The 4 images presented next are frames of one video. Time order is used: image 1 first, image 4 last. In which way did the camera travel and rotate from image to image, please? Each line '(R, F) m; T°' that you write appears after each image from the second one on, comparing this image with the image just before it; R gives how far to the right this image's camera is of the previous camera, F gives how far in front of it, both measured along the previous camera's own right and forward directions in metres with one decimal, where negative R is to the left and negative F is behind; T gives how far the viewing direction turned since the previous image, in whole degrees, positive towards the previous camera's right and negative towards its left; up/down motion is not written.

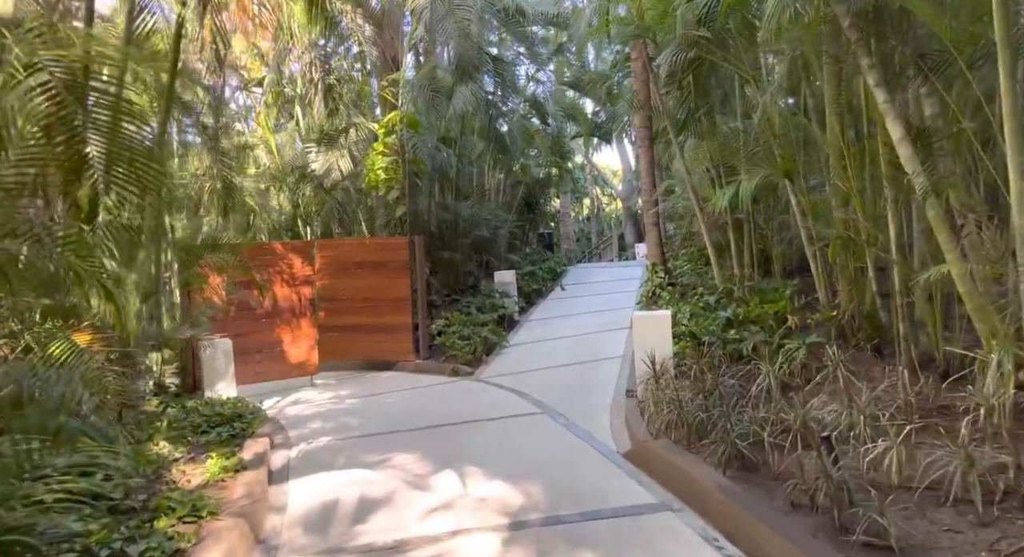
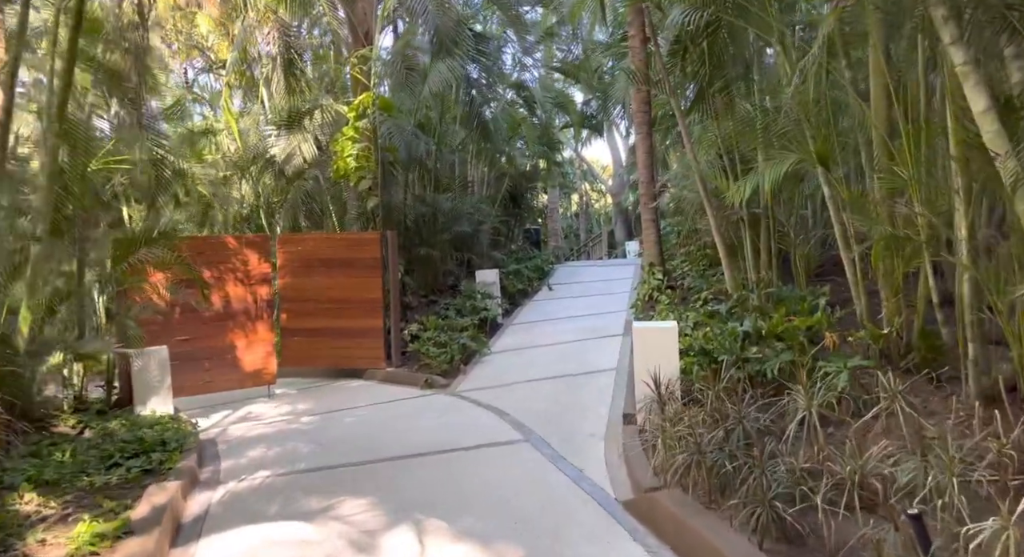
(+0.1, +0.7) m; +1°
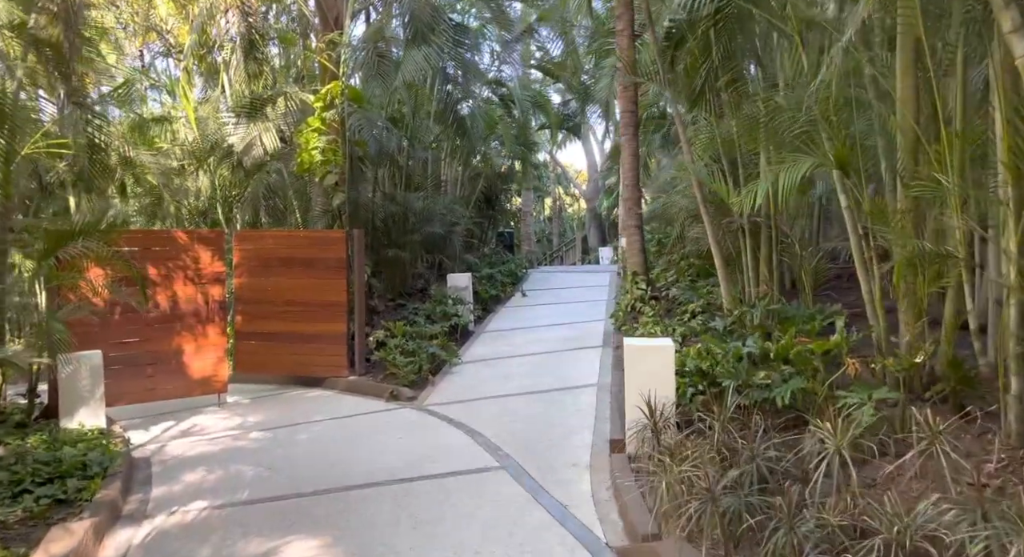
(0.0, +0.4) m; +3°
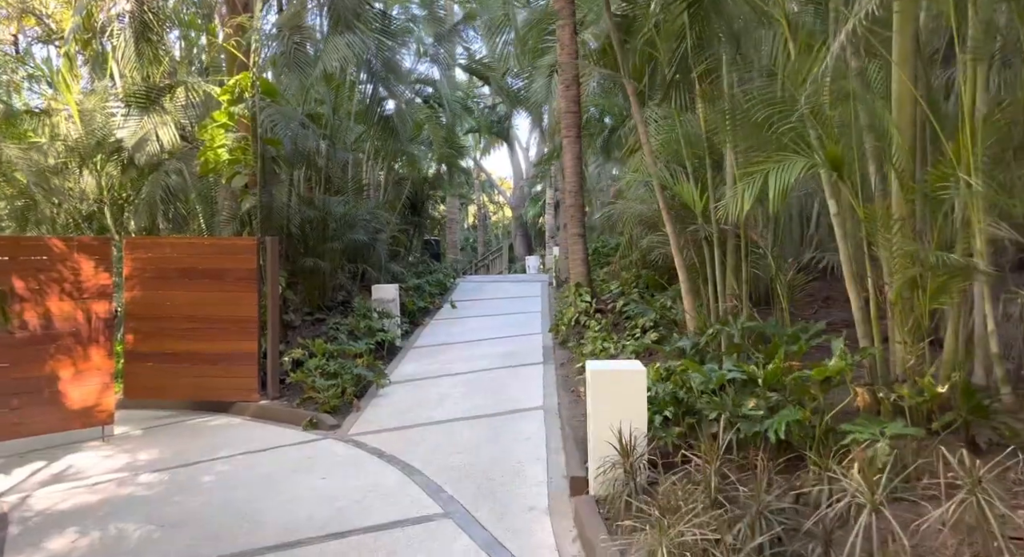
(-0.1, +0.5) m; +7°
